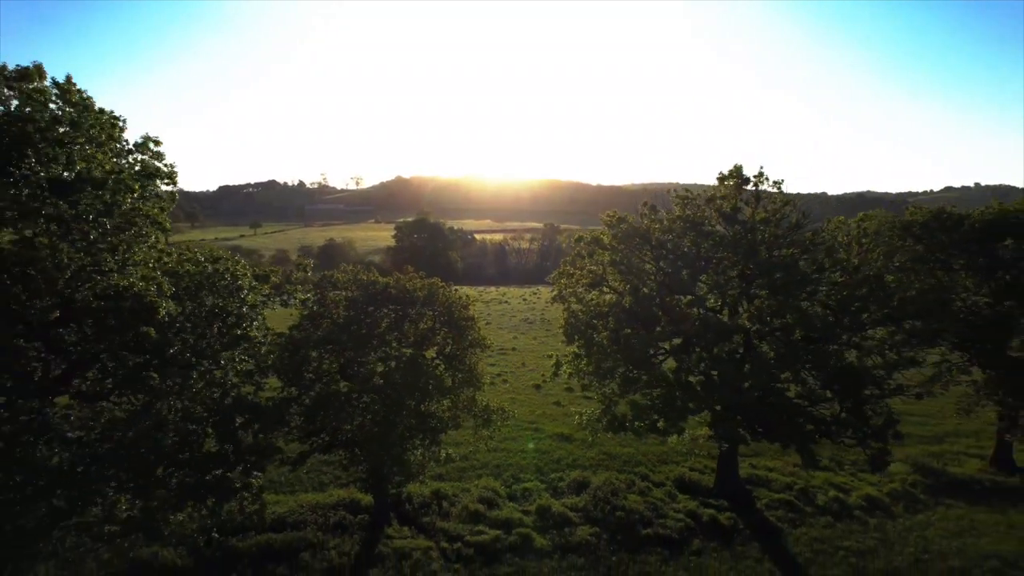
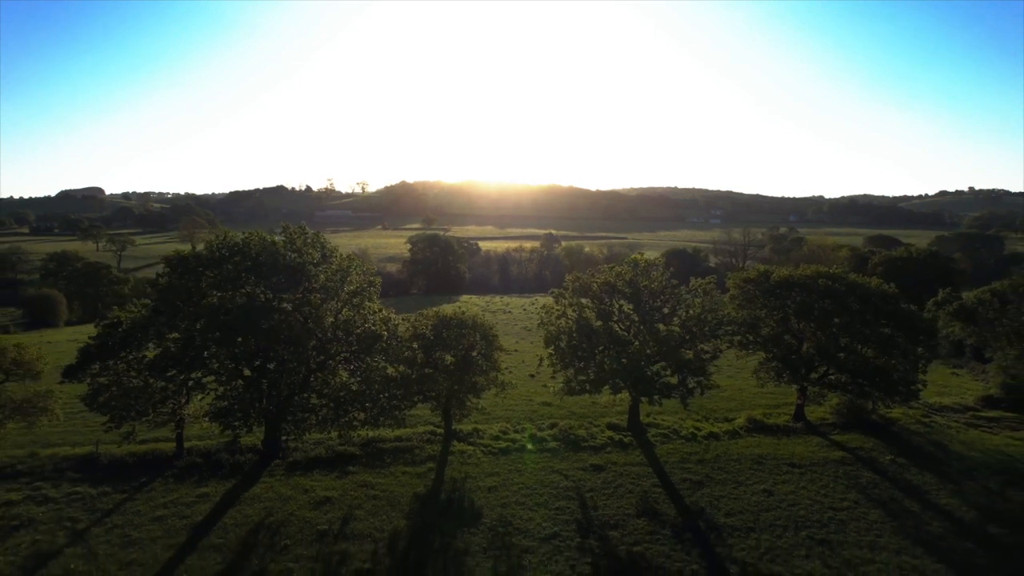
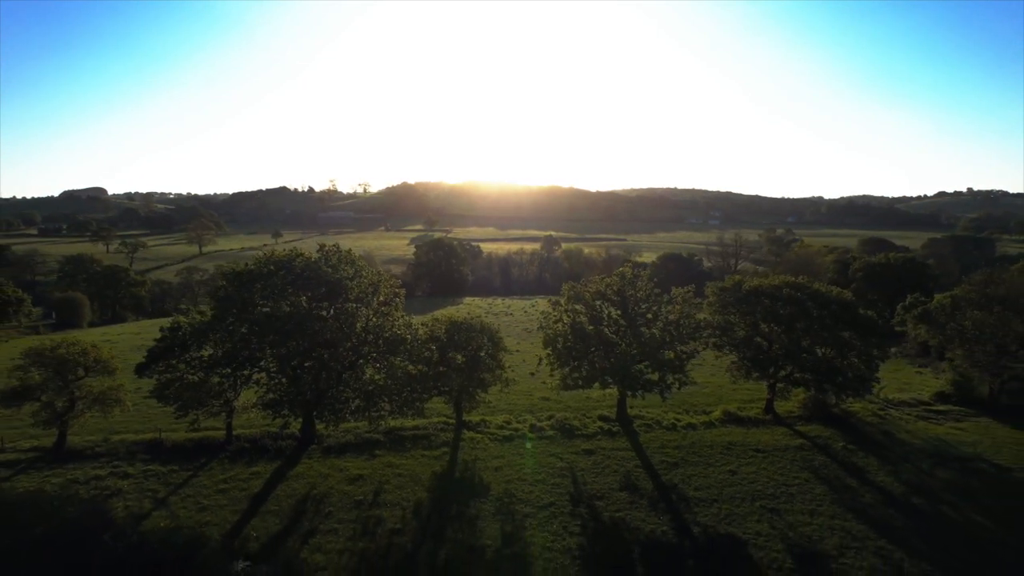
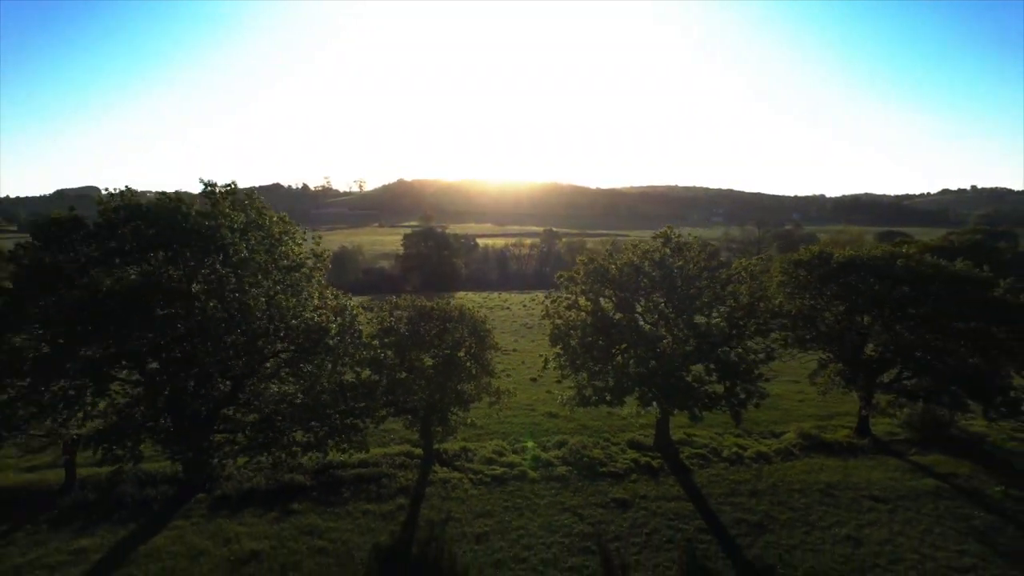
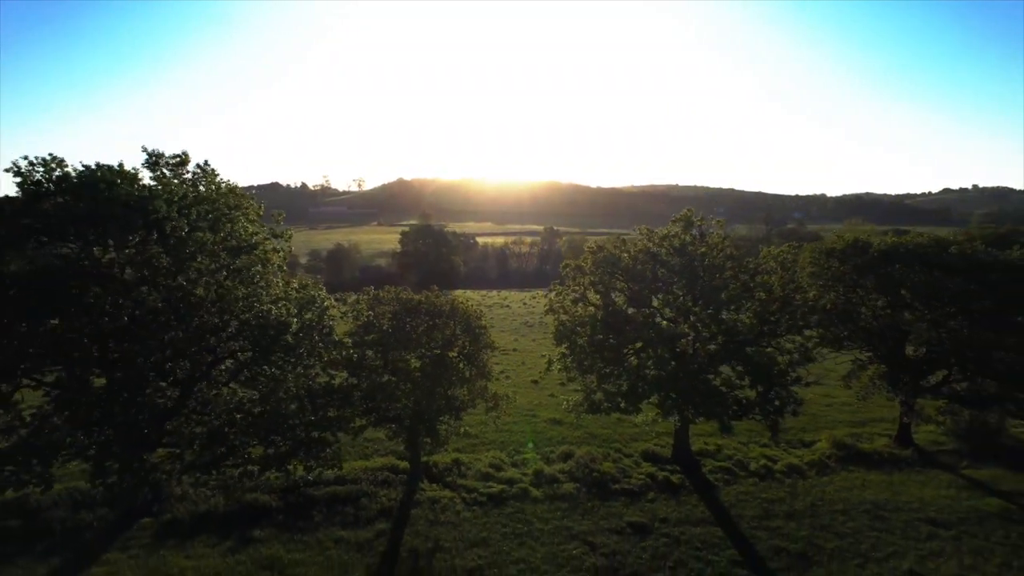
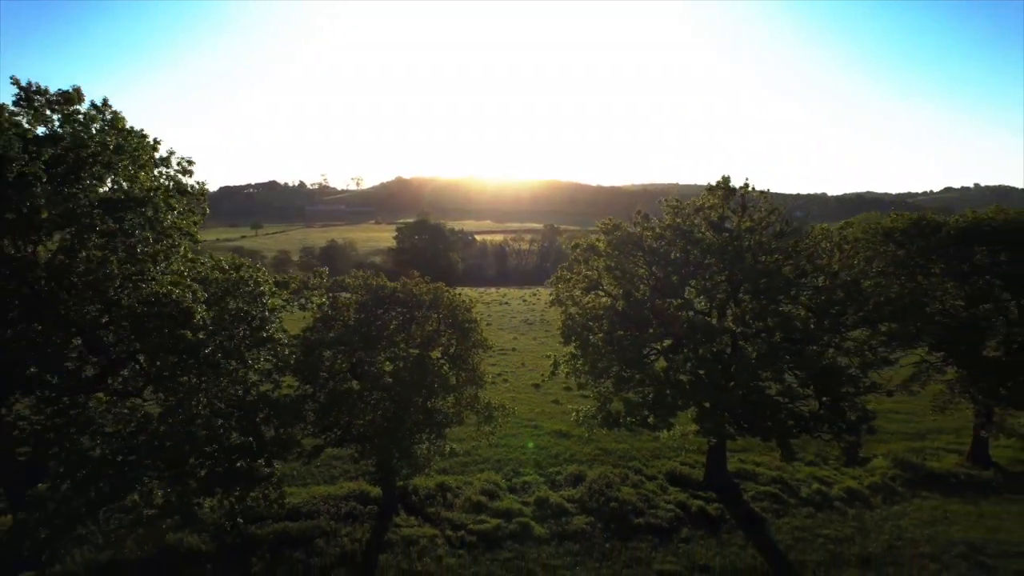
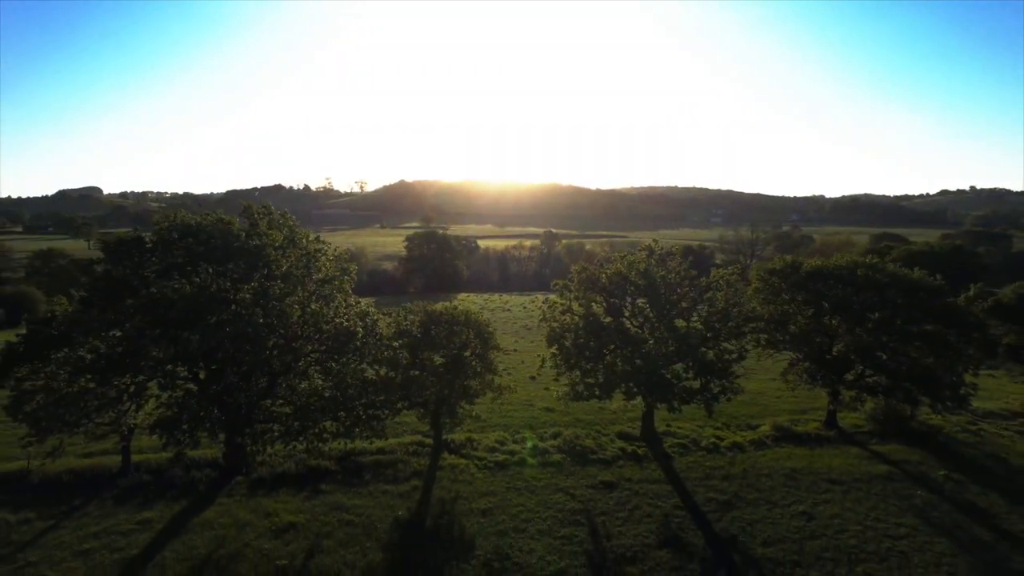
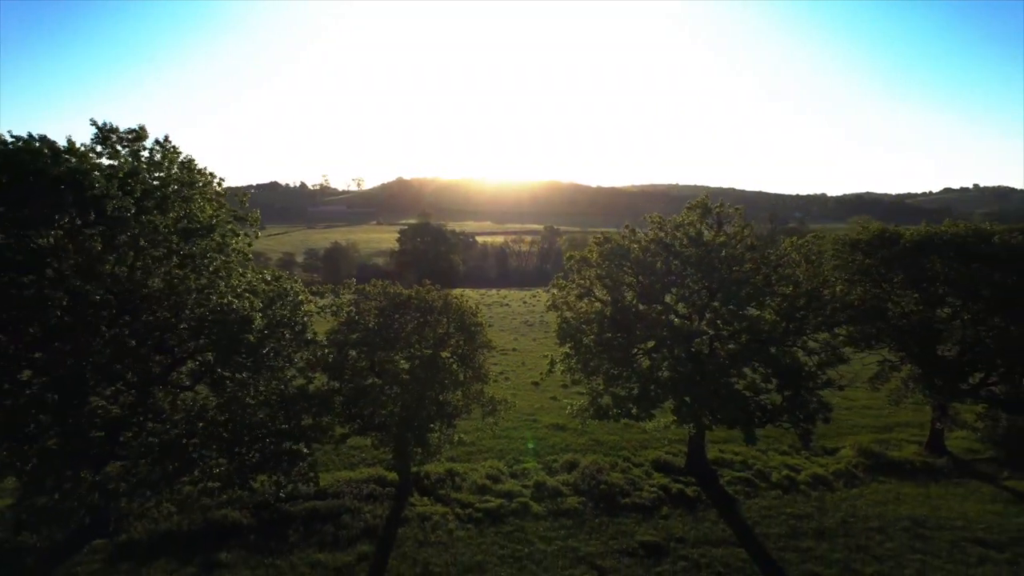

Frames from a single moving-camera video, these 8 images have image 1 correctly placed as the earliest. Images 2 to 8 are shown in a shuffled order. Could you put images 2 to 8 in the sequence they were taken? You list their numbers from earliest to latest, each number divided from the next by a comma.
6, 8, 5, 4, 7, 2, 3
